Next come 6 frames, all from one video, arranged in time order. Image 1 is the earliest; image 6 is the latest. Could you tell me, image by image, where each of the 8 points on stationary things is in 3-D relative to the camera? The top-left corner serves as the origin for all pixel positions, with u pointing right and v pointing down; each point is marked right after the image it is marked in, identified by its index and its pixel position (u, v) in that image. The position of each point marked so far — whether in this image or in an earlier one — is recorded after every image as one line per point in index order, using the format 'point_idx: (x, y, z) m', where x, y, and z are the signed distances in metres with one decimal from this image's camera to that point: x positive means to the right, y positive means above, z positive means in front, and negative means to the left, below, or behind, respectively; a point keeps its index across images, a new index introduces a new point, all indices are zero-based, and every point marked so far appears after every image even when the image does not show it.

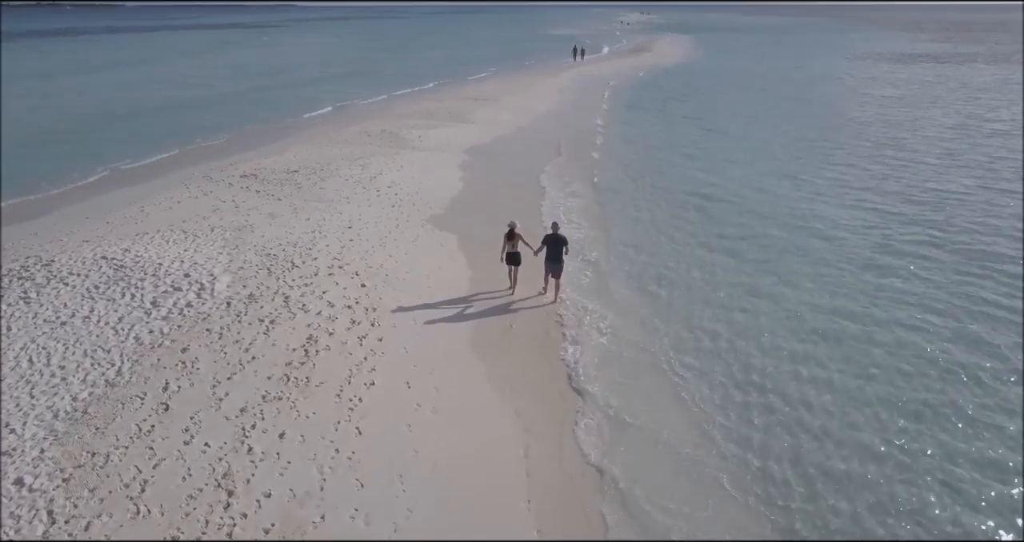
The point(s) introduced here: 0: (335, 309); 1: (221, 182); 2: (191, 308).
0: (-2.4, -0.5, +9.7) m
1: (-6.5, +2.0, +16.0) m
2: (-4.2, -0.5, +9.2) m
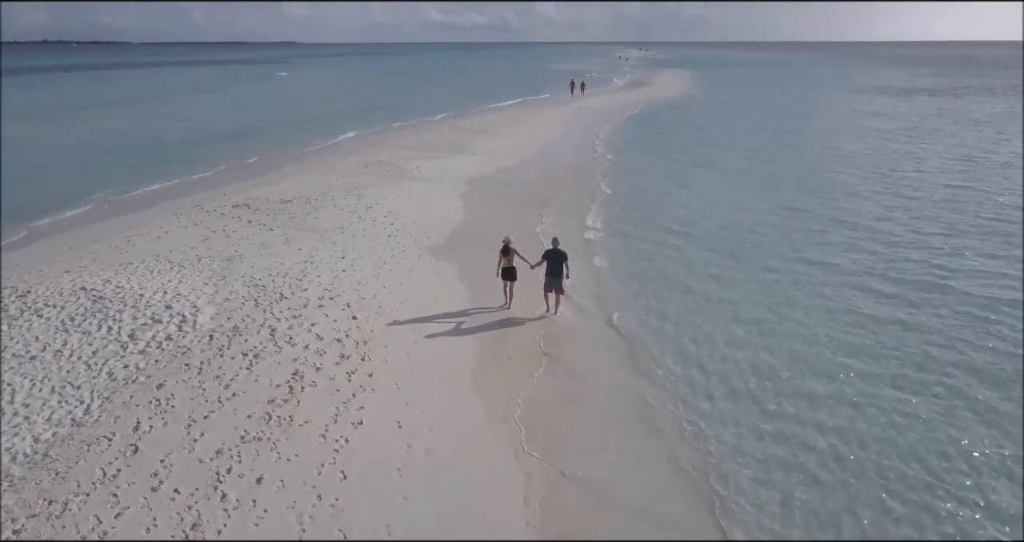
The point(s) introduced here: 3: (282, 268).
0: (-2.4, -0.9, +9.2) m
1: (-6.5, +1.3, +15.6) m
2: (-4.2, -0.9, +8.7) m
3: (-3.7, 0.0, +11.6) m
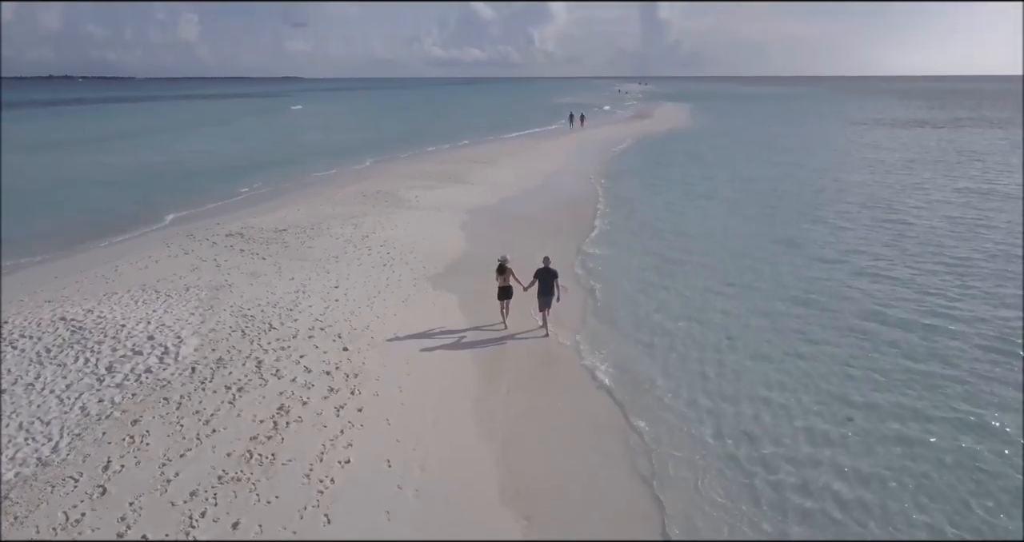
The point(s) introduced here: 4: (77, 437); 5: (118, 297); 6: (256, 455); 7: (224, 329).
0: (-2.5, -1.3, +8.8) m
1: (-6.5, +0.7, +15.2) m
2: (-4.2, -1.2, +8.3) m
3: (-3.8, -0.4, +11.2) m
4: (-4.4, -1.7, +7.3) m
5: (-5.9, -0.4, +10.6) m
6: (-2.6, -1.9, +7.2) m
7: (-3.9, -0.8, +9.6) m
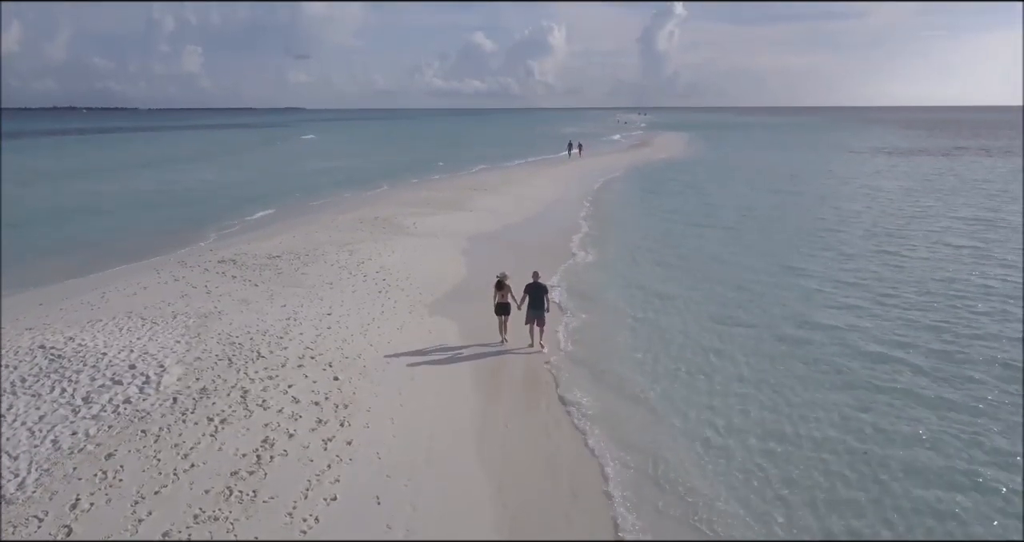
0: (-2.5, -1.6, +8.4) m
1: (-6.6, +0.1, +14.9) m
2: (-4.2, -1.5, +7.9) m
3: (-3.8, -0.8, +10.9) m
4: (-4.5, -1.9, +6.9) m
5: (-5.9, -0.8, +10.3) m
6: (-2.6, -2.1, +6.8) m
7: (-3.9, -1.1, +9.2) m
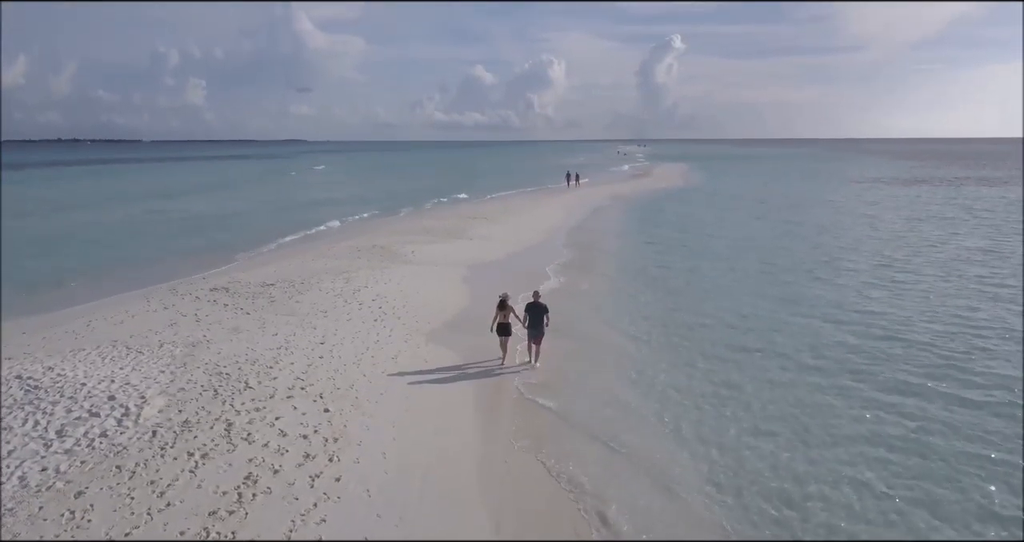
0: (-2.5, -1.9, +8.0) m
1: (-6.6, -0.5, +14.5) m
2: (-4.2, -1.7, +7.4) m
3: (-3.8, -1.2, +10.5) m
4: (-4.5, -2.2, +6.4) m
5: (-5.9, -1.1, +9.9) m
6: (-2.6, -2.3, +6.3) m
7: (-3.9, -1.4, +8.8) m
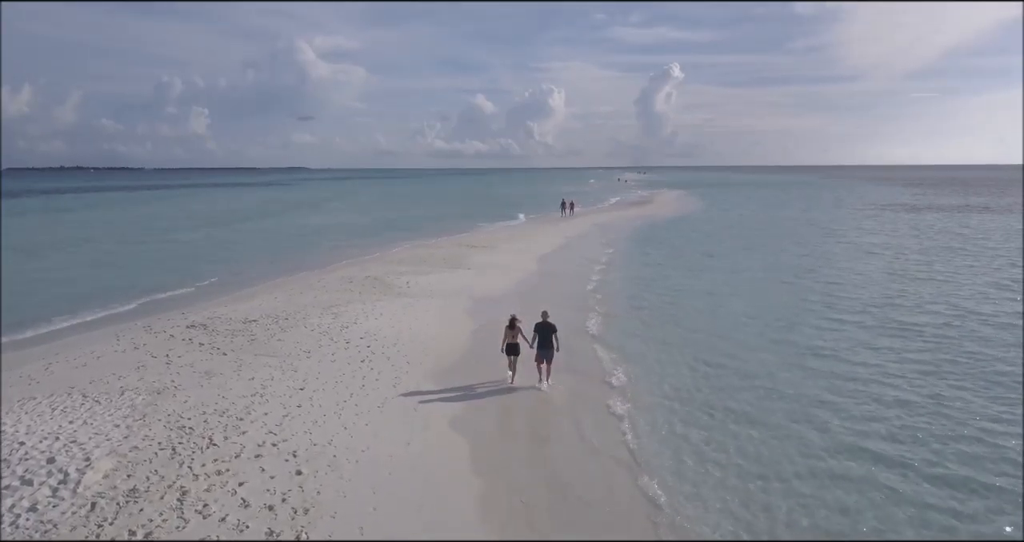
0: (-2.5, -2.3, +6.9) m
1: (-6.6, -1.2, +13.5) m
2: (-4.2, -2.1, +6.4) m
3: (-3.8, -1.7, +9.4) m
4: (-4.5, -2.5, +5.4) m
5: (-5.9, -1.6, +8.9) m
6: (-2.6, -2.7, +5.3) m
7: (-3.9, -1.9, +7.8) m
